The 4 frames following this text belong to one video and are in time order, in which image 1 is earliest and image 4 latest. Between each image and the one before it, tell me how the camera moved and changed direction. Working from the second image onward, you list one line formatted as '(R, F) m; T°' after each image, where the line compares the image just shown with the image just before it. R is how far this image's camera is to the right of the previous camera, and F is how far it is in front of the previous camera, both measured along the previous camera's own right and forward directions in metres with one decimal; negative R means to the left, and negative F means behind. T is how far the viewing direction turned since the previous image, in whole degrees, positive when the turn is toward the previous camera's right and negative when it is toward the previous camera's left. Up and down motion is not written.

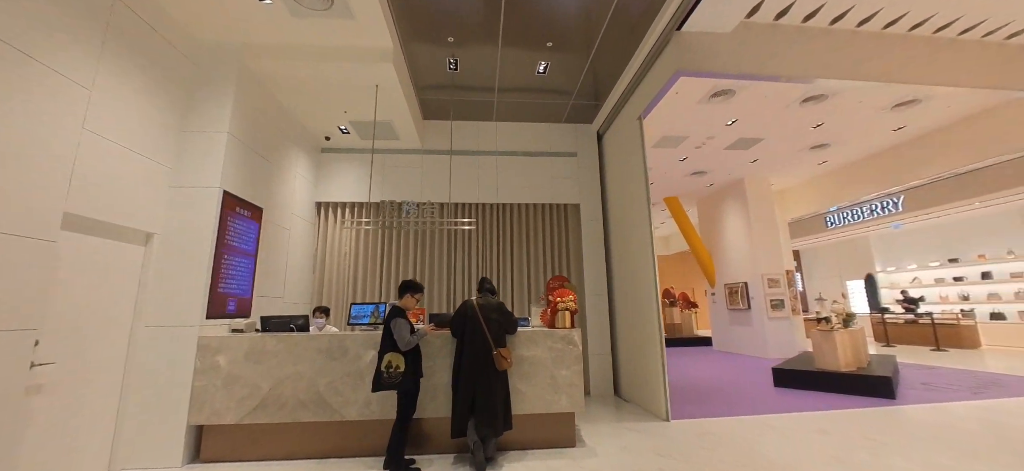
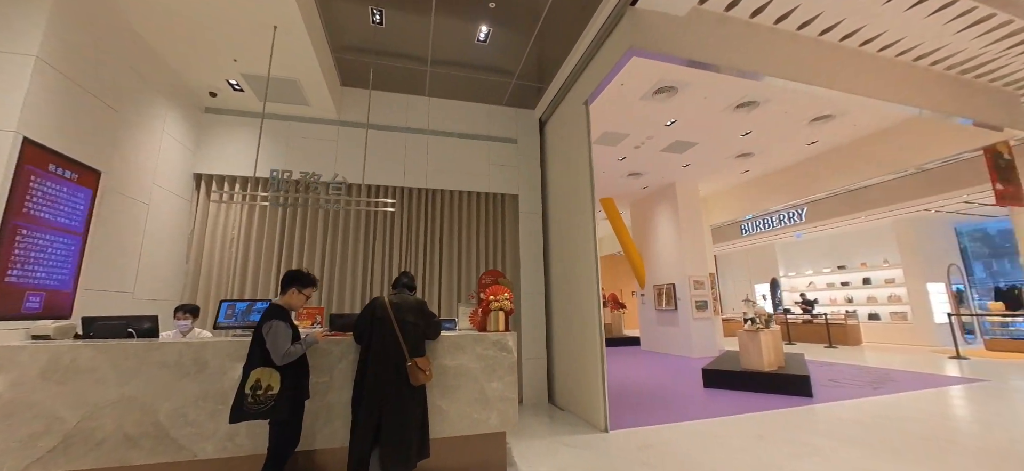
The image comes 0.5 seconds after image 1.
(+0.1, +0.6) m; +10°
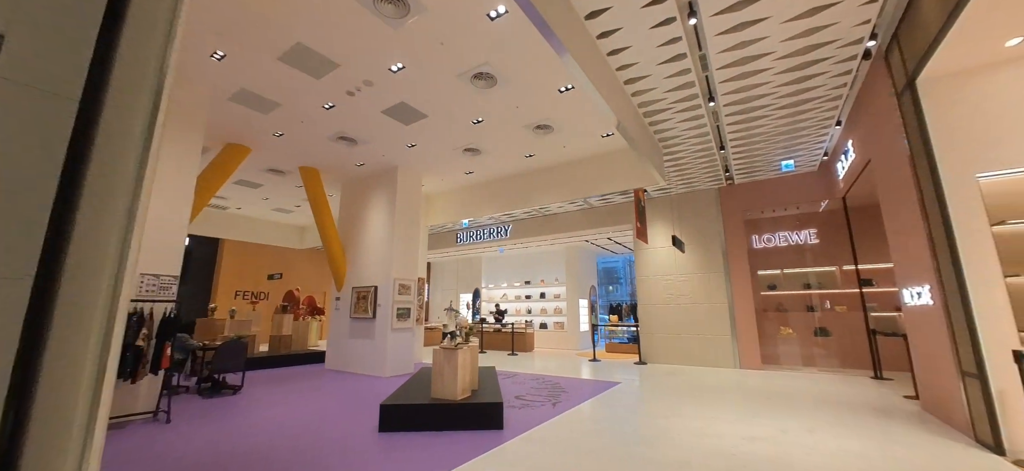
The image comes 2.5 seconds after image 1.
(+1.1, +1.7) m; +39°
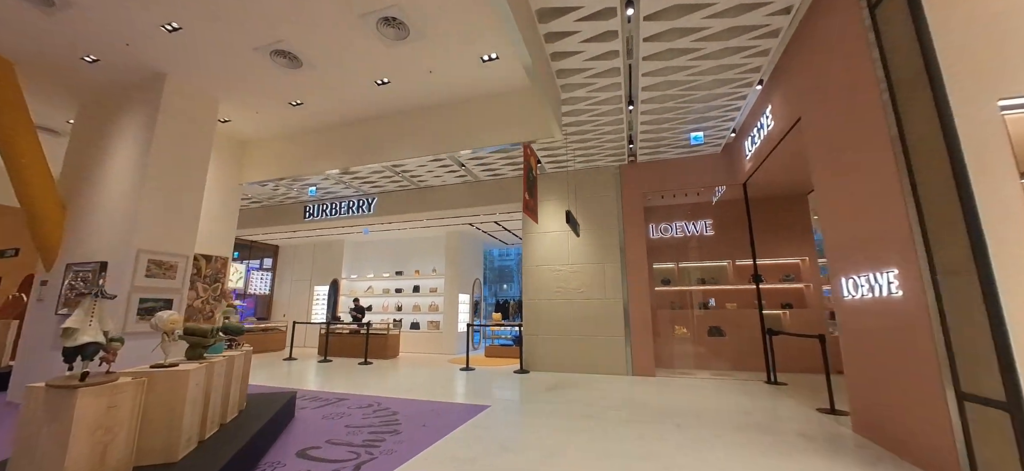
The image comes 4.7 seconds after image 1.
(+0.8, +1.9) m; +15°
